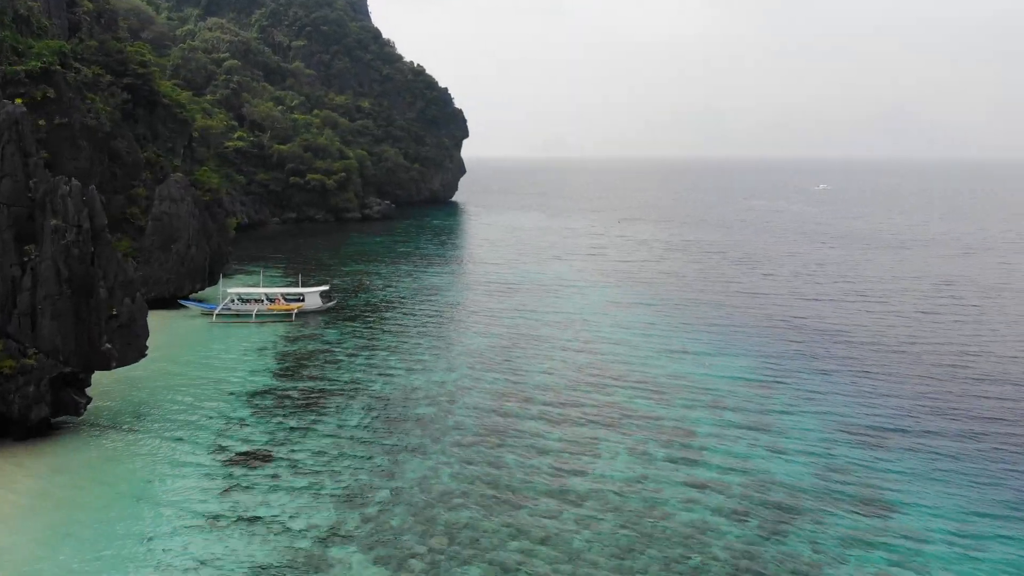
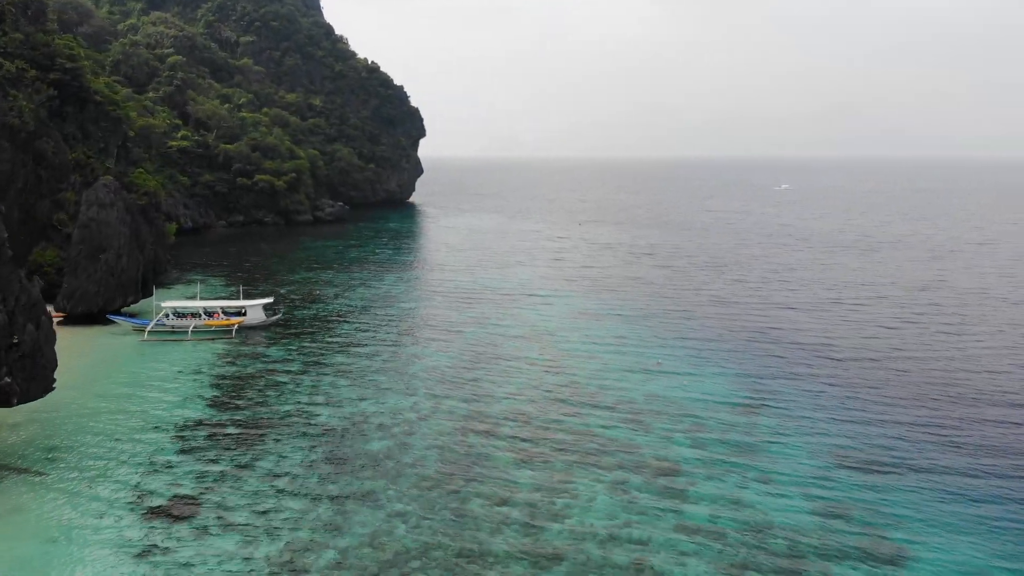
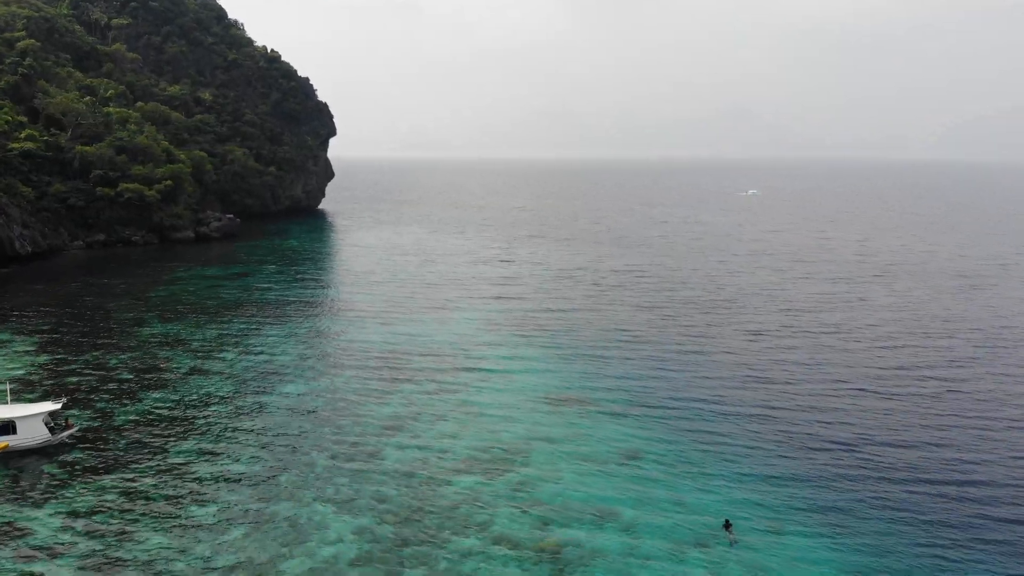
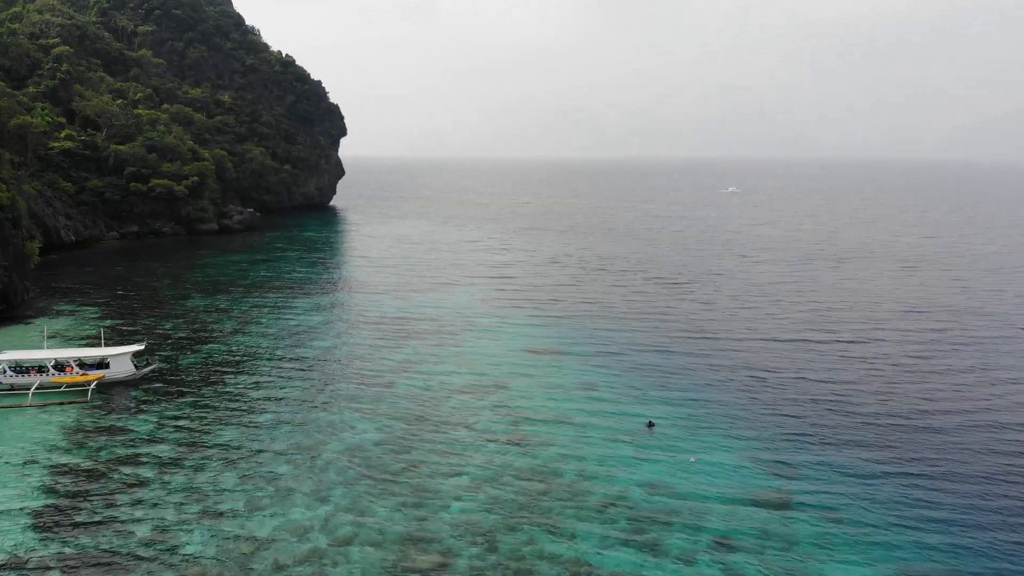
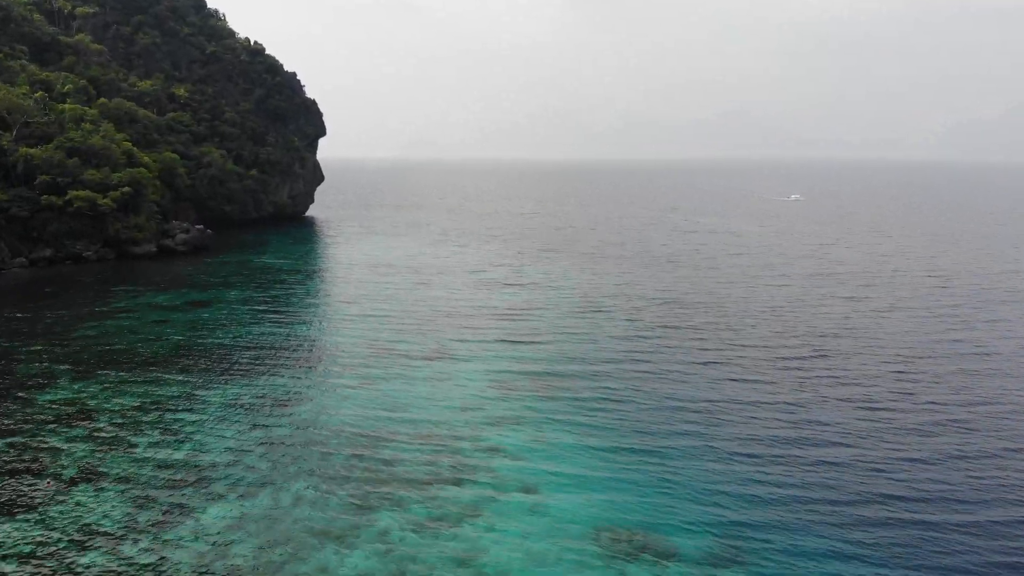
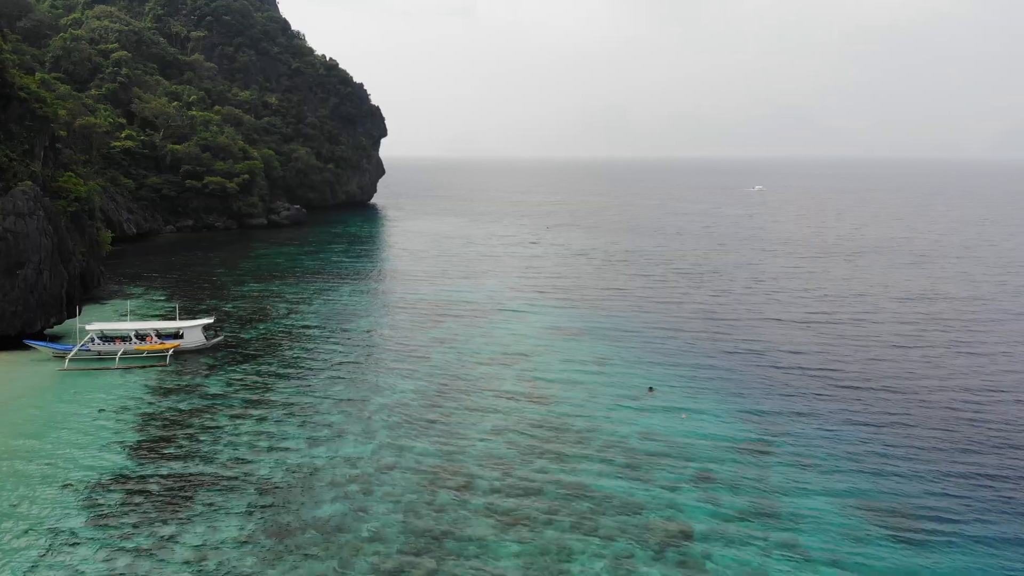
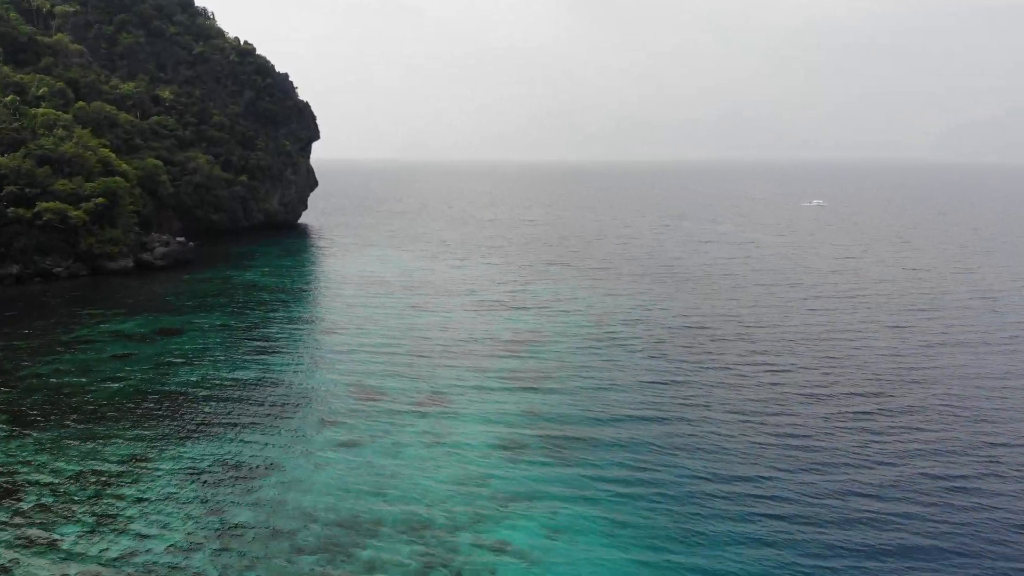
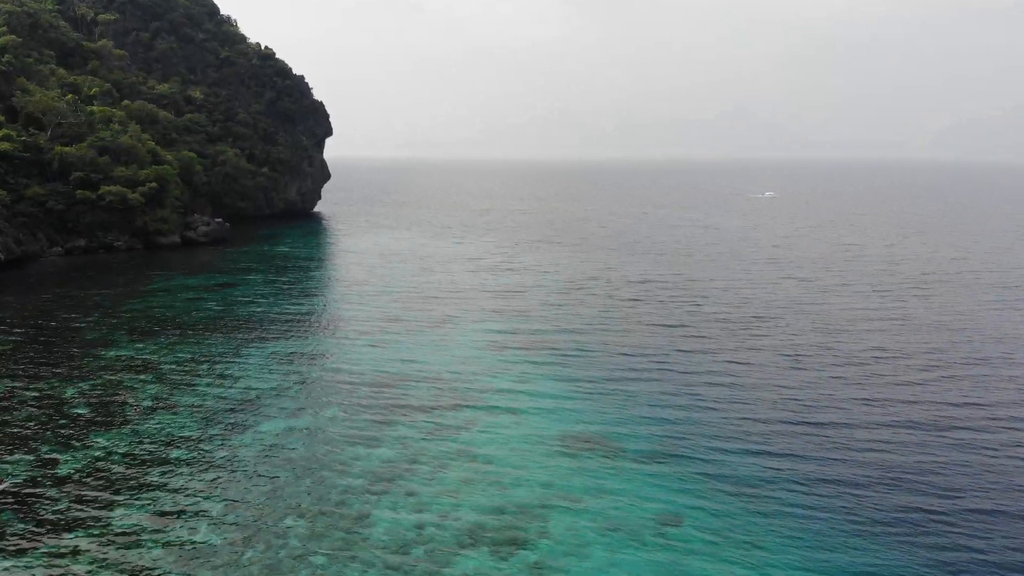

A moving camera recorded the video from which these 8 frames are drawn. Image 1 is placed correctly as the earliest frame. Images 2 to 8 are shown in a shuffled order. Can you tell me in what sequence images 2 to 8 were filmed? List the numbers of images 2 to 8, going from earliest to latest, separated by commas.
2, 6, 4, 3, 8, 5, 7
